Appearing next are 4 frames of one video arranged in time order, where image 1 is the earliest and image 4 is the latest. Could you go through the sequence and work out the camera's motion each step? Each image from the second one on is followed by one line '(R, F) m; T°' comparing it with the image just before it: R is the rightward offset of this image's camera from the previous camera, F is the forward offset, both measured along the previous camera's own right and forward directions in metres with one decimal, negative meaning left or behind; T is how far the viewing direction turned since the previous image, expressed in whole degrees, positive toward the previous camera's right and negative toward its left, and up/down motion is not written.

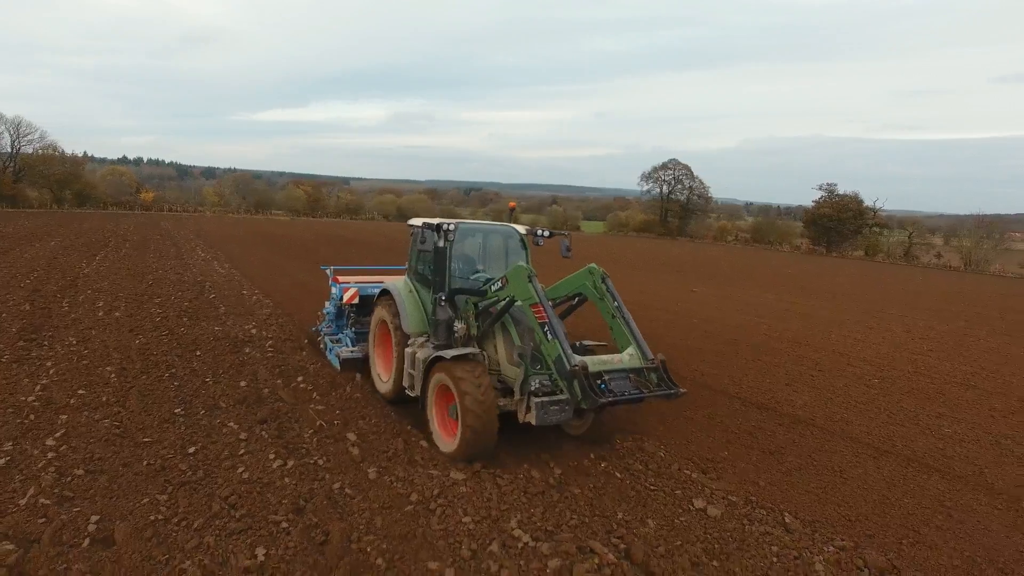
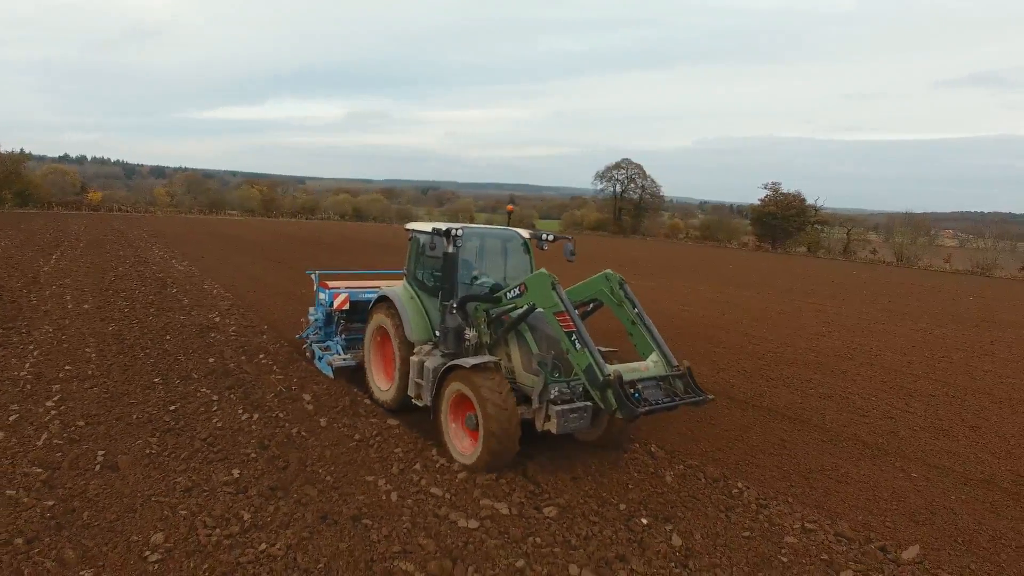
(+0.3, -1.2) m; +3°
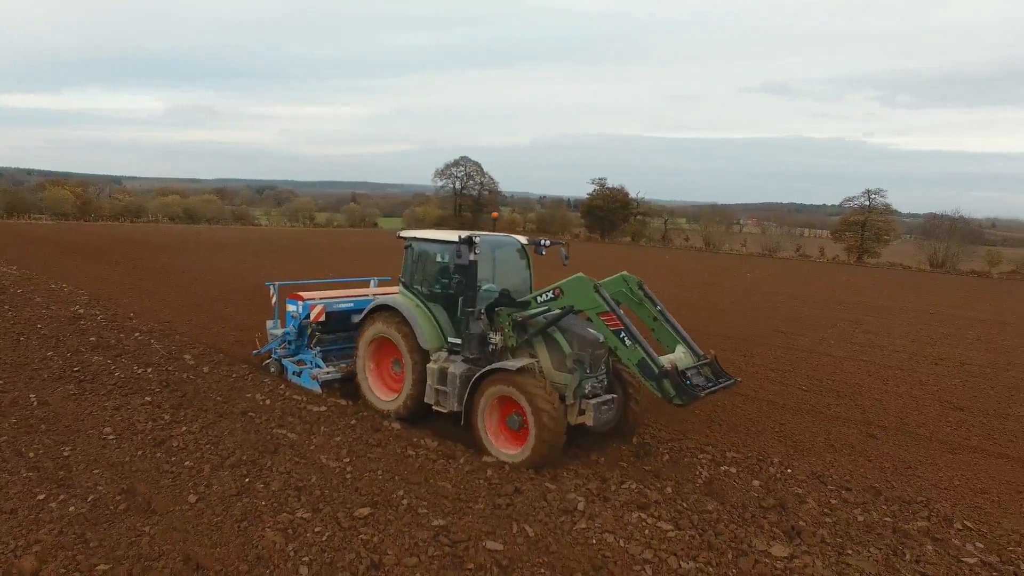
(+0.1, -2.6) m; +13°
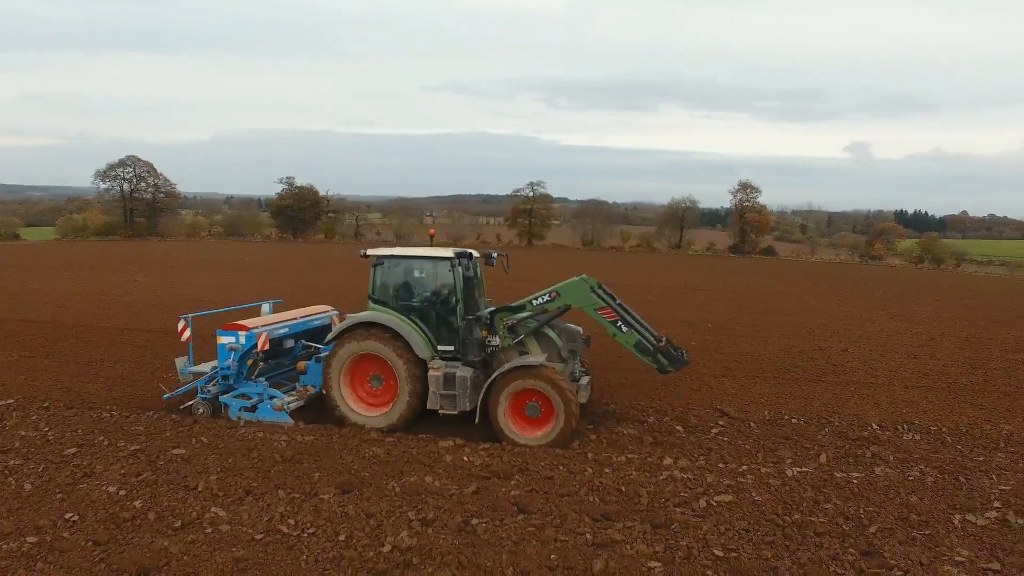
(+0.2, -2.7) m; +25°
